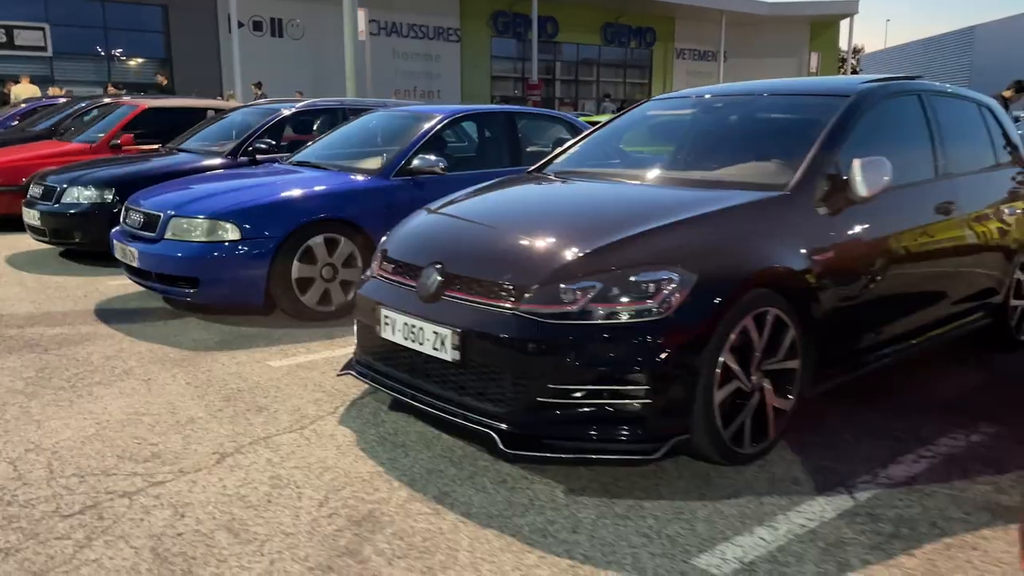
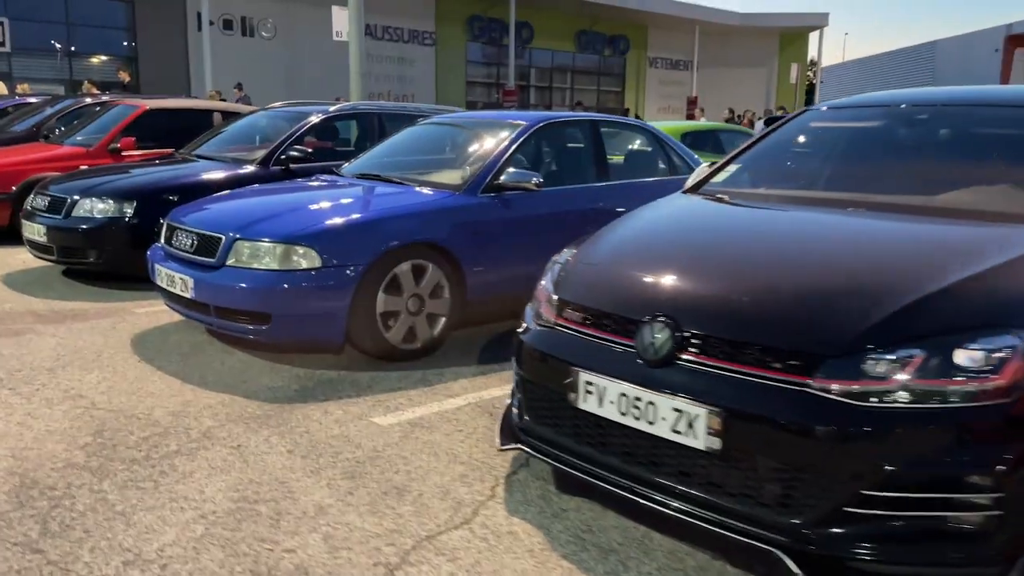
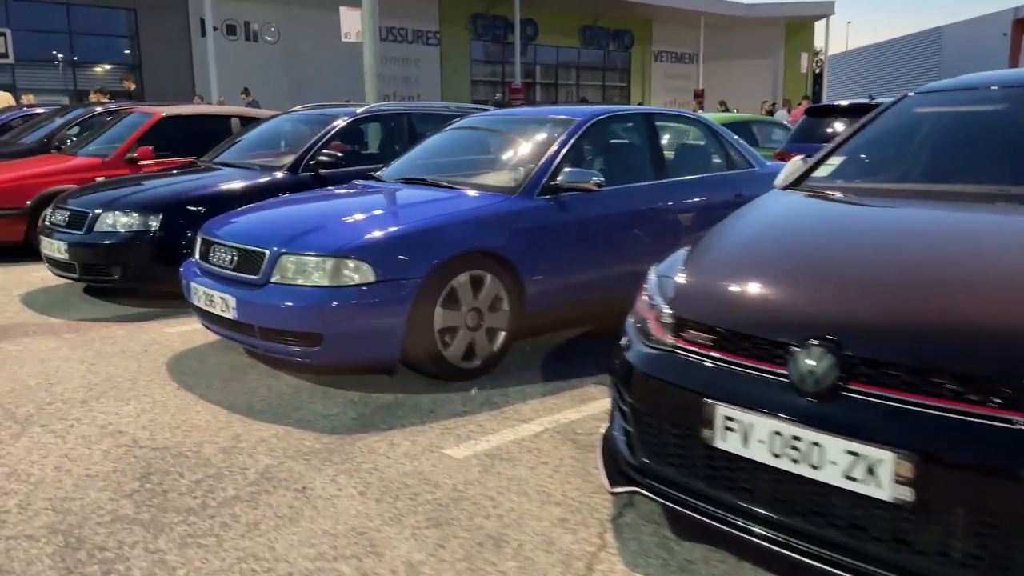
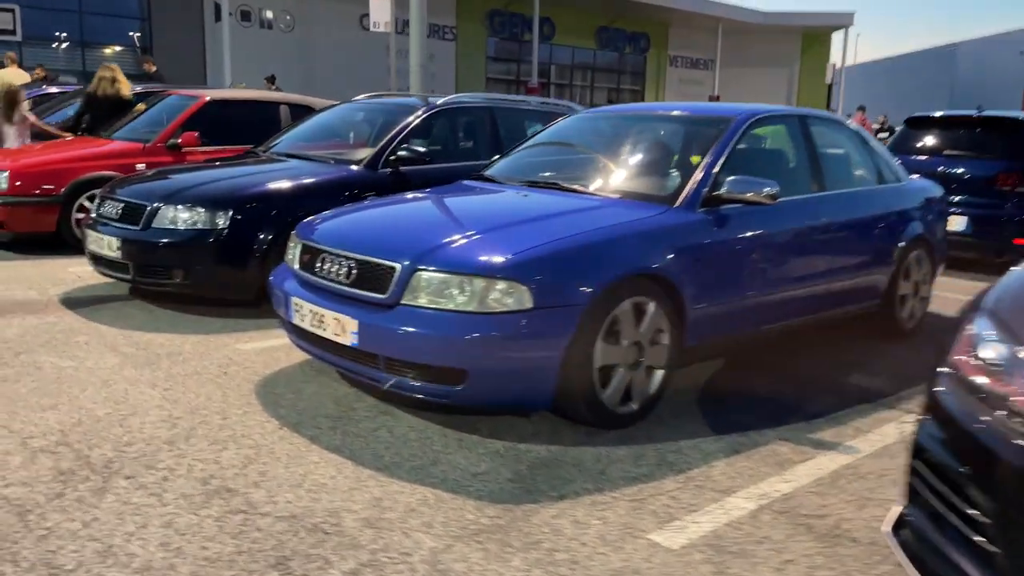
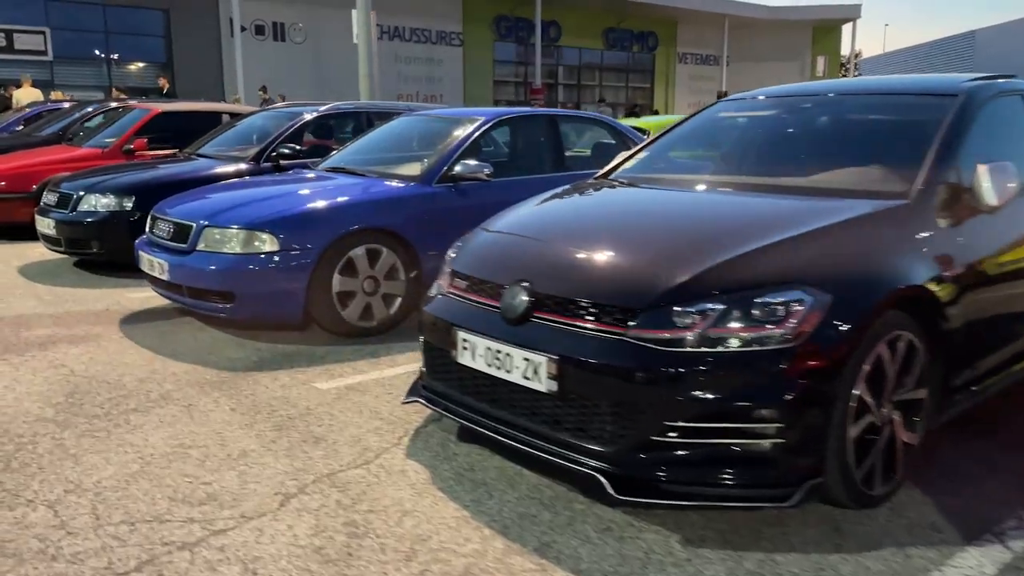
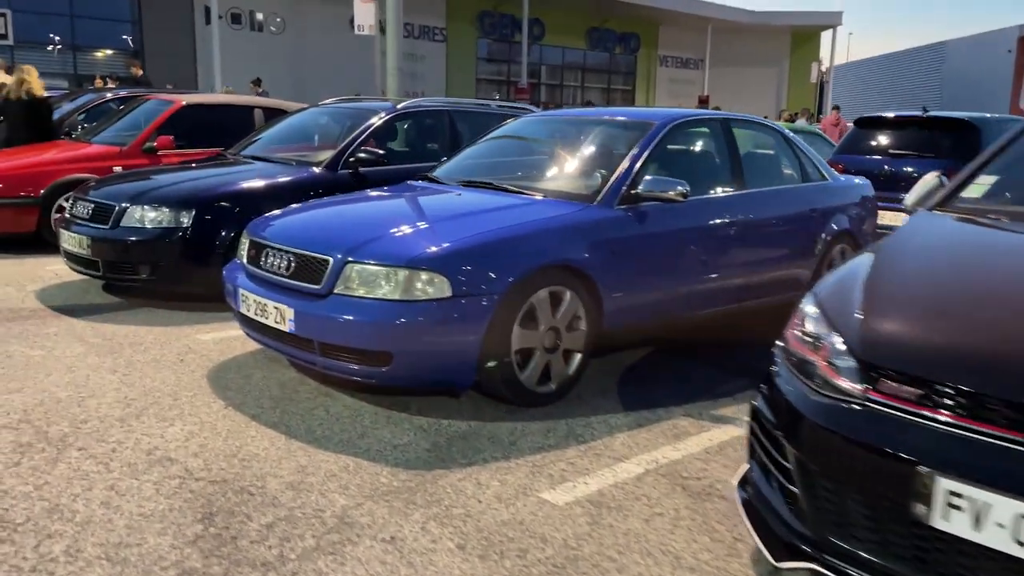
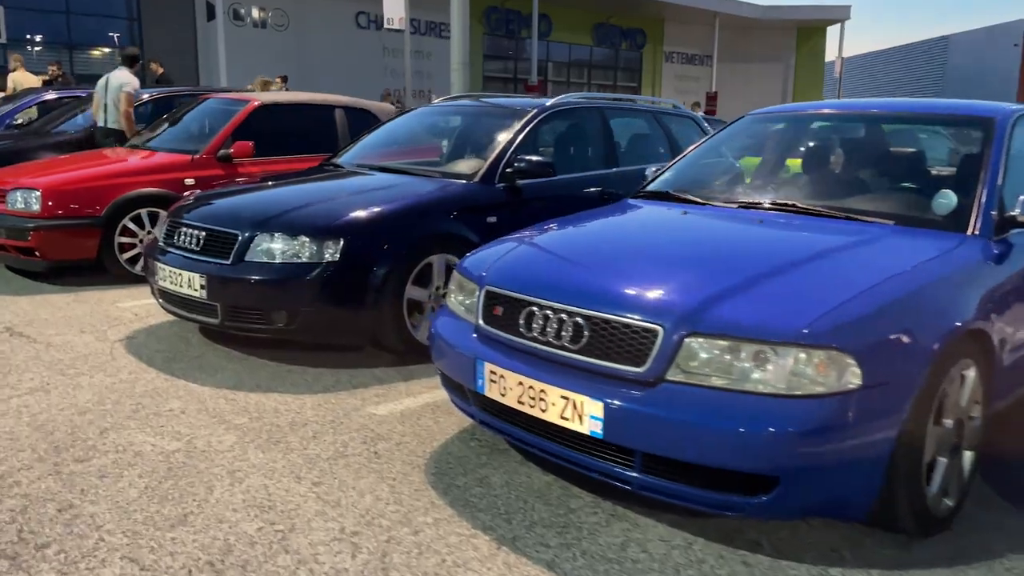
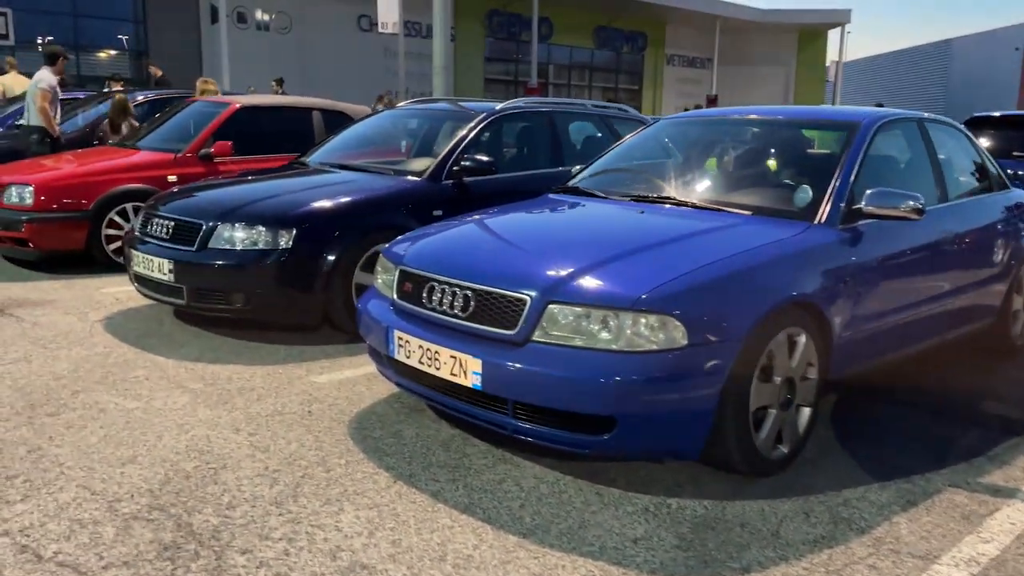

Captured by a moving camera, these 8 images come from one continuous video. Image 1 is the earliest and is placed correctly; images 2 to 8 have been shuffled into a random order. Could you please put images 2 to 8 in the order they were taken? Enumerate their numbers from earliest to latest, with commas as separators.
5, 2, 3, 6, 4, 8, 7
